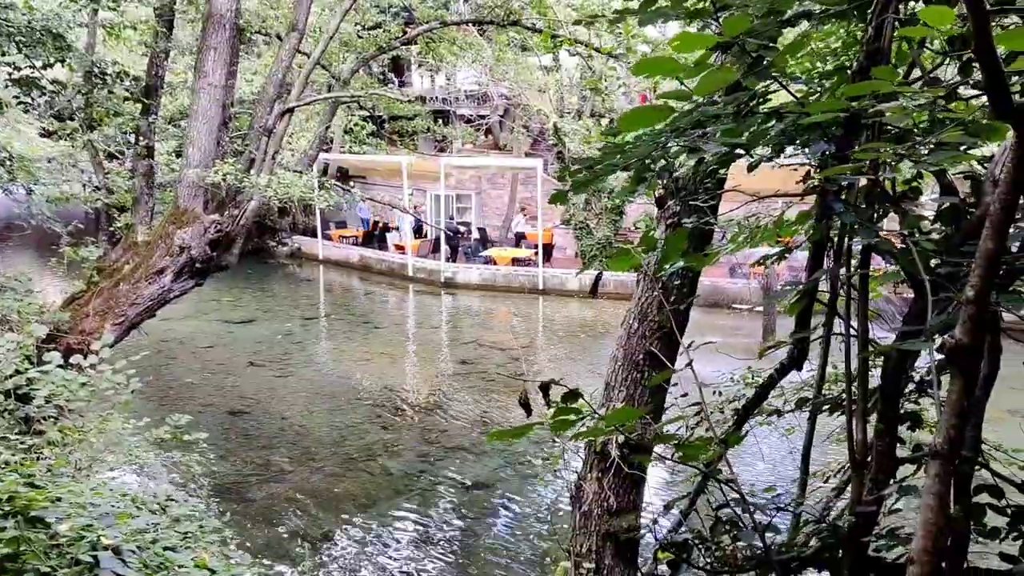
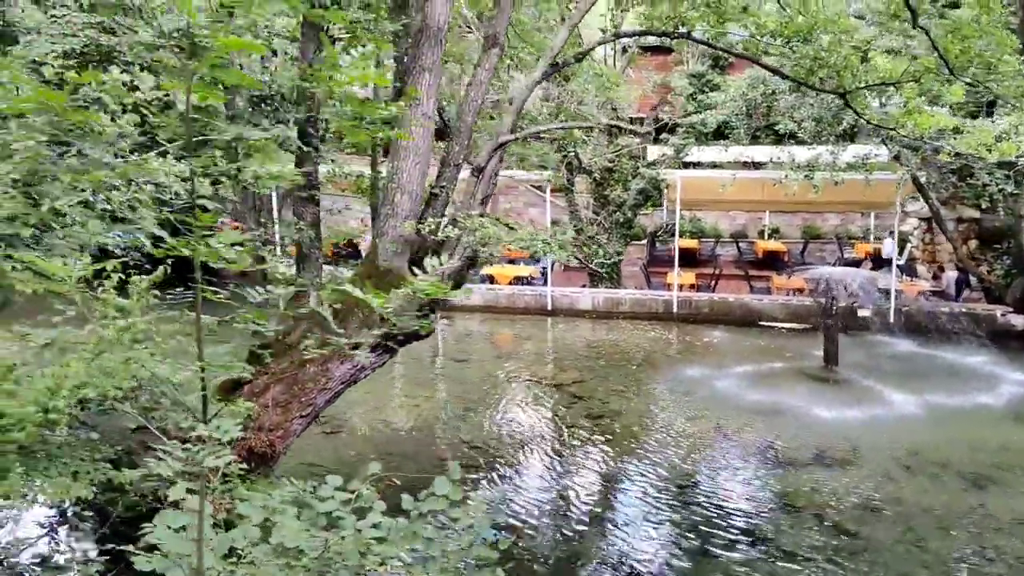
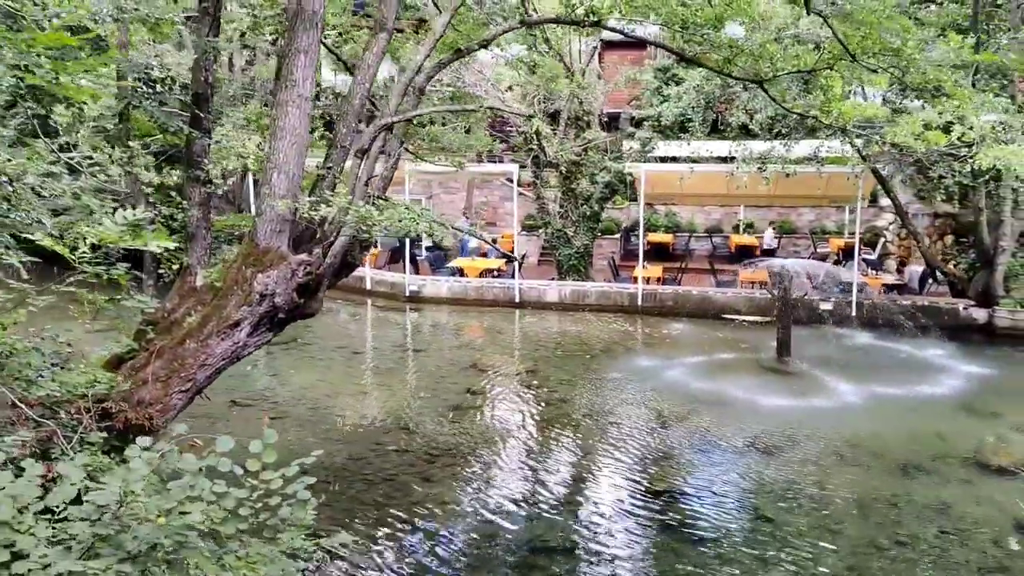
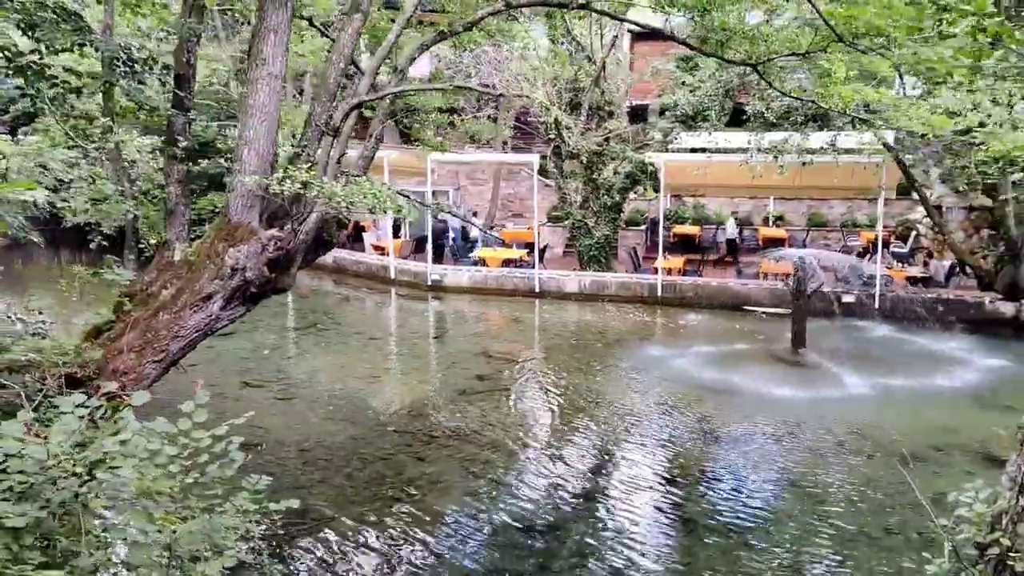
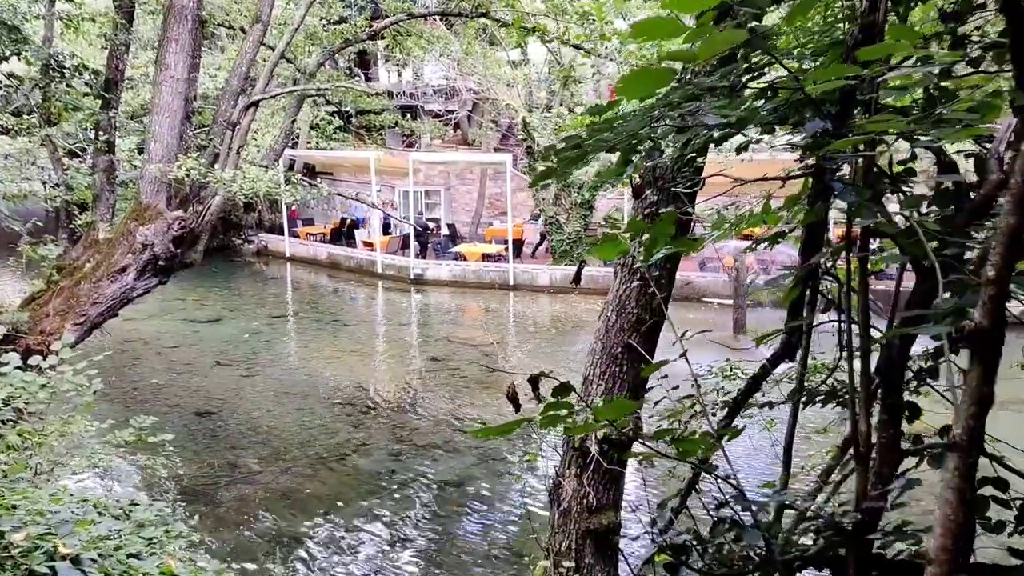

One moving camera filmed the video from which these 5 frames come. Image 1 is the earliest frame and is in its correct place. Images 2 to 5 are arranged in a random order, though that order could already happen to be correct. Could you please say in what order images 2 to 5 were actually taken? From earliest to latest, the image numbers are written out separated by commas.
5, 4, 3, 2
